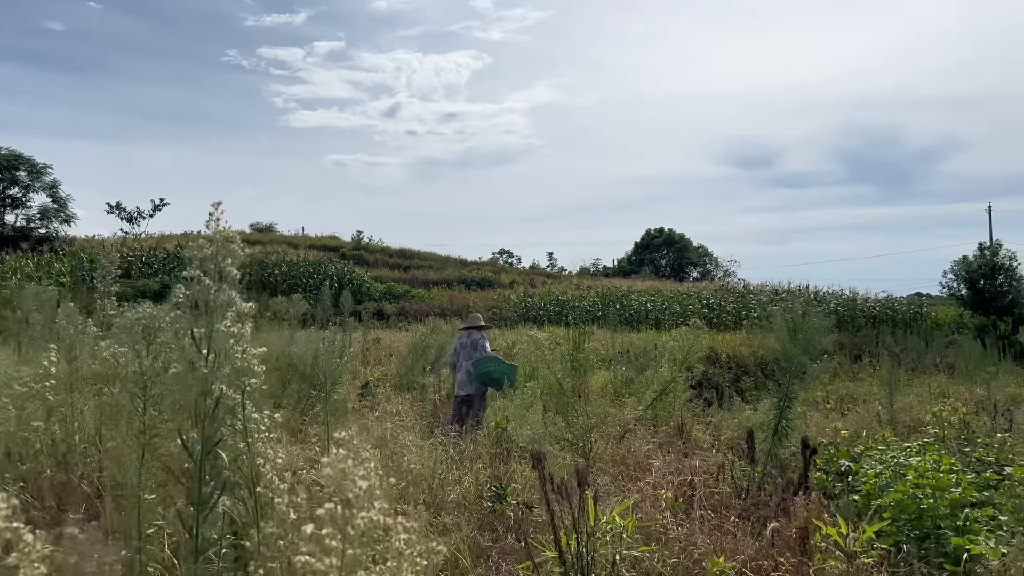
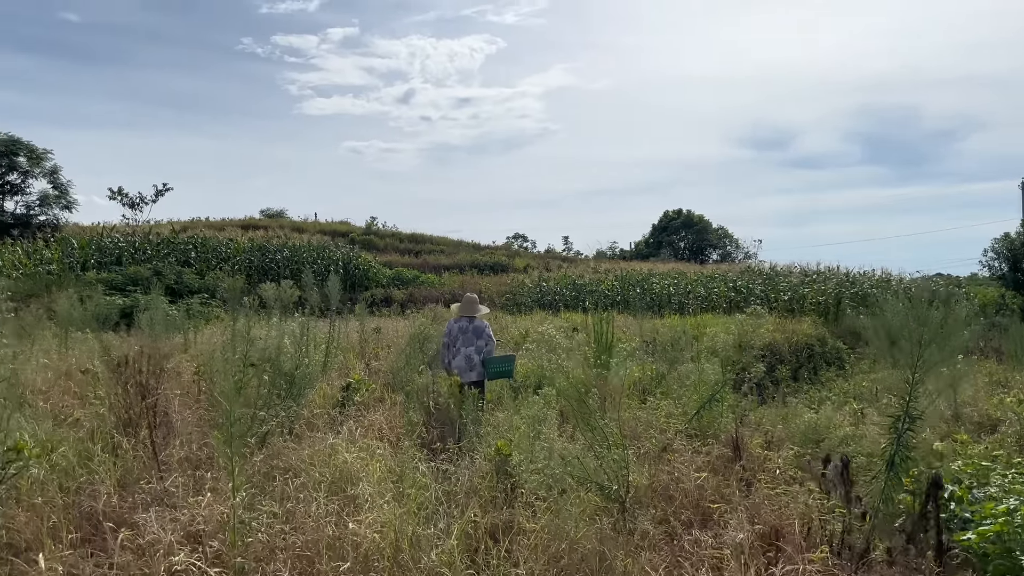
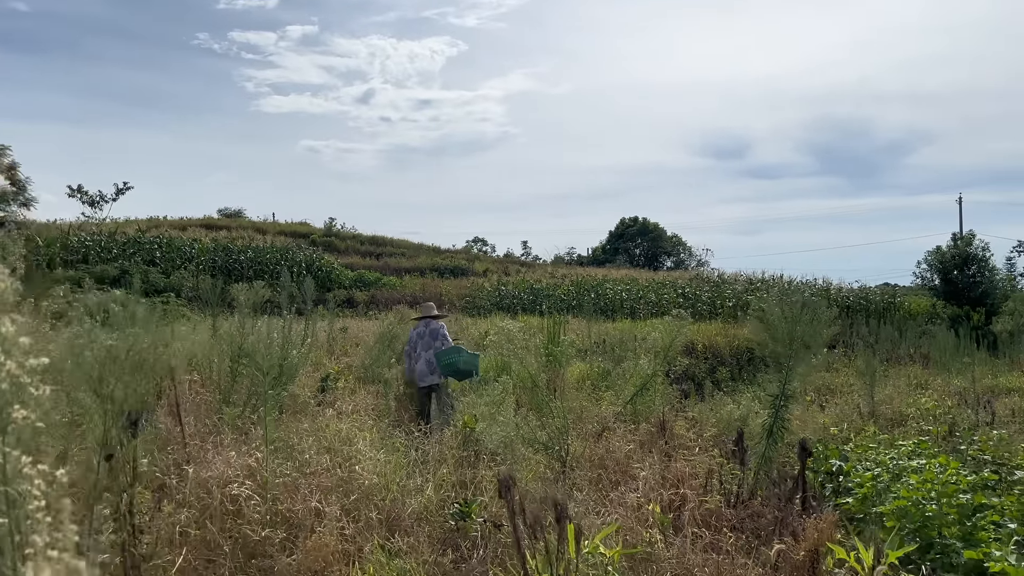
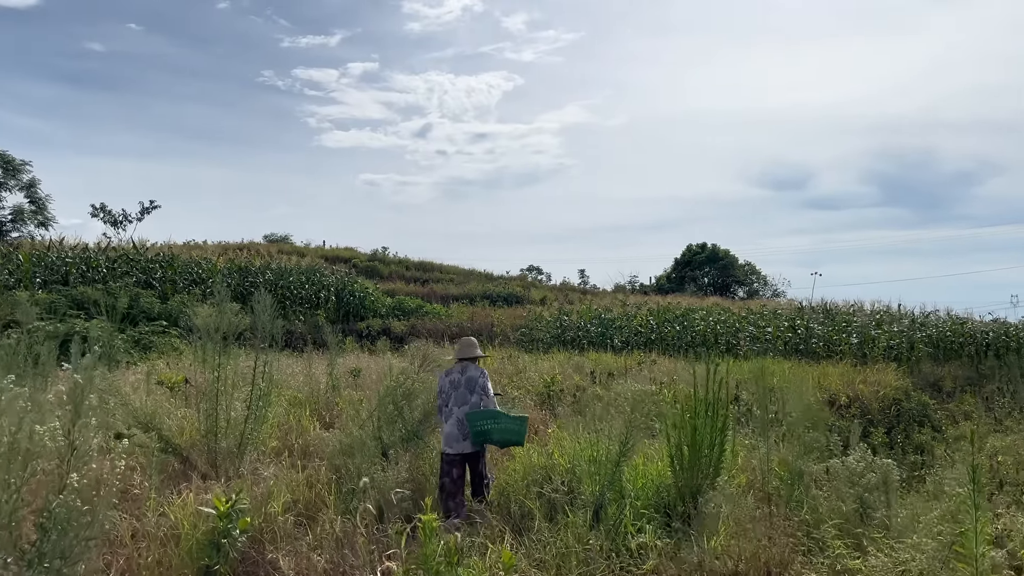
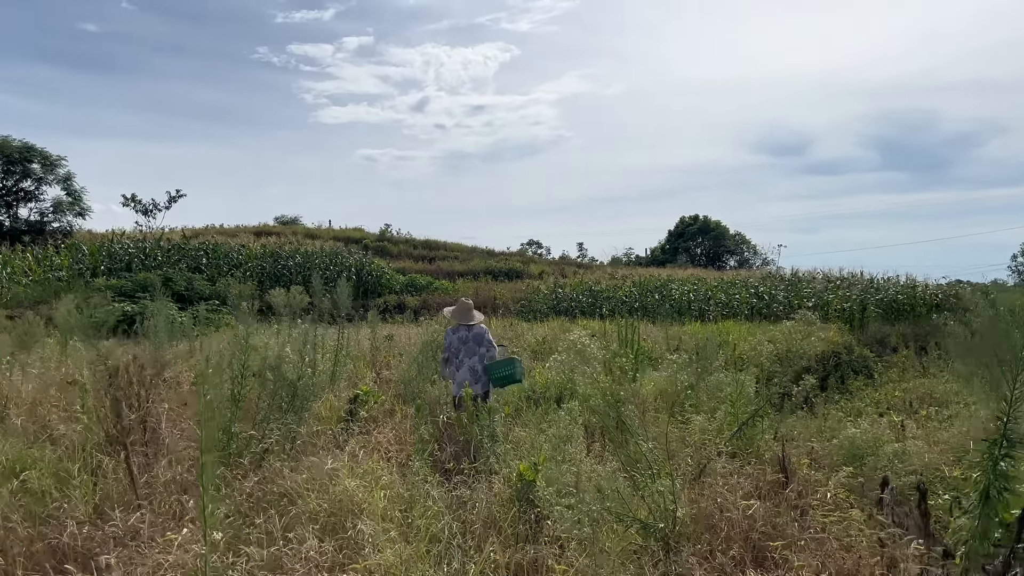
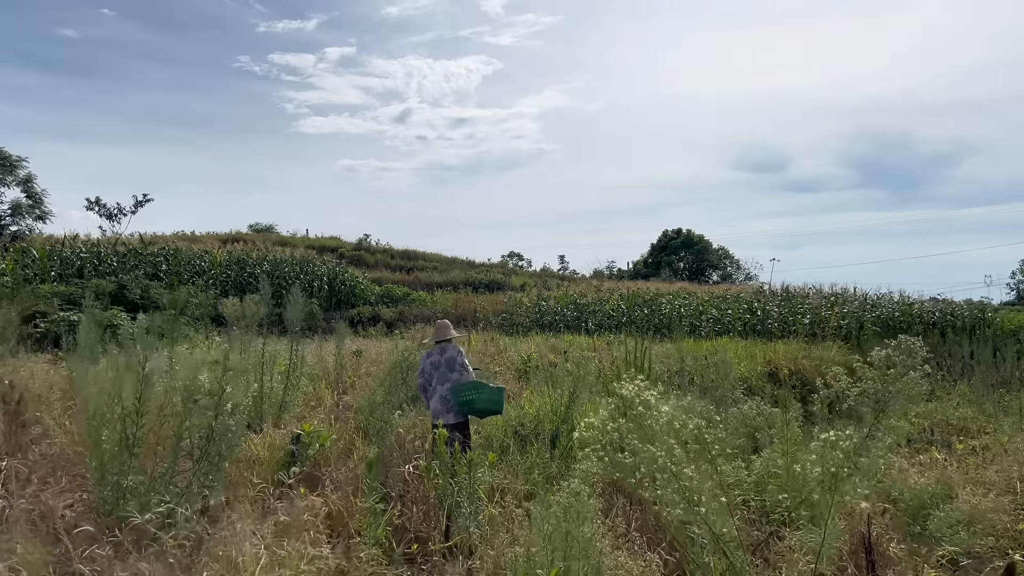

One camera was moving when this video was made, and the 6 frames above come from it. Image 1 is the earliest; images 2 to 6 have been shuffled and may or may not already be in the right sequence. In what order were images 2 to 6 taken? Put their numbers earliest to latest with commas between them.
3, 2, 5, 6, 4
